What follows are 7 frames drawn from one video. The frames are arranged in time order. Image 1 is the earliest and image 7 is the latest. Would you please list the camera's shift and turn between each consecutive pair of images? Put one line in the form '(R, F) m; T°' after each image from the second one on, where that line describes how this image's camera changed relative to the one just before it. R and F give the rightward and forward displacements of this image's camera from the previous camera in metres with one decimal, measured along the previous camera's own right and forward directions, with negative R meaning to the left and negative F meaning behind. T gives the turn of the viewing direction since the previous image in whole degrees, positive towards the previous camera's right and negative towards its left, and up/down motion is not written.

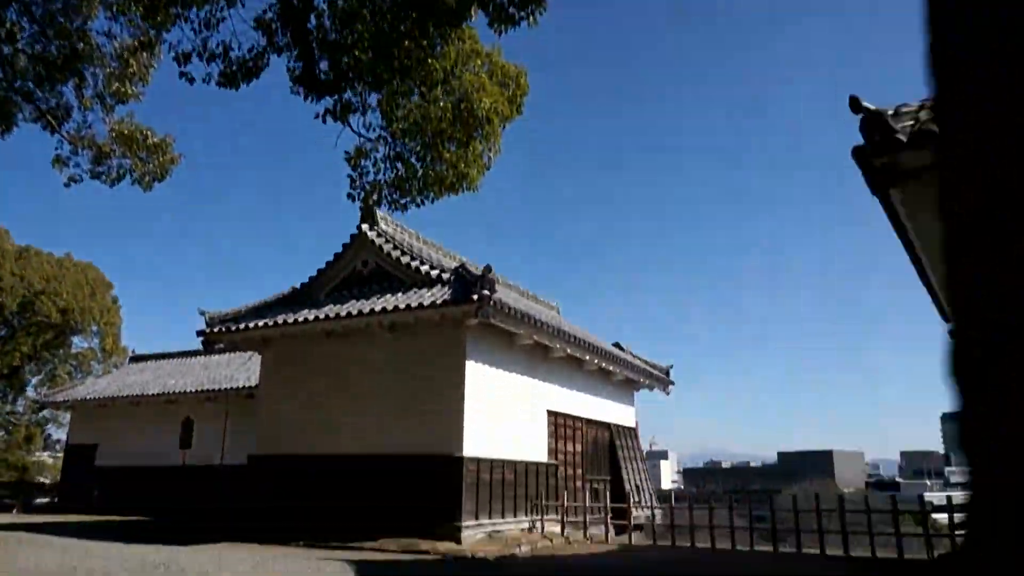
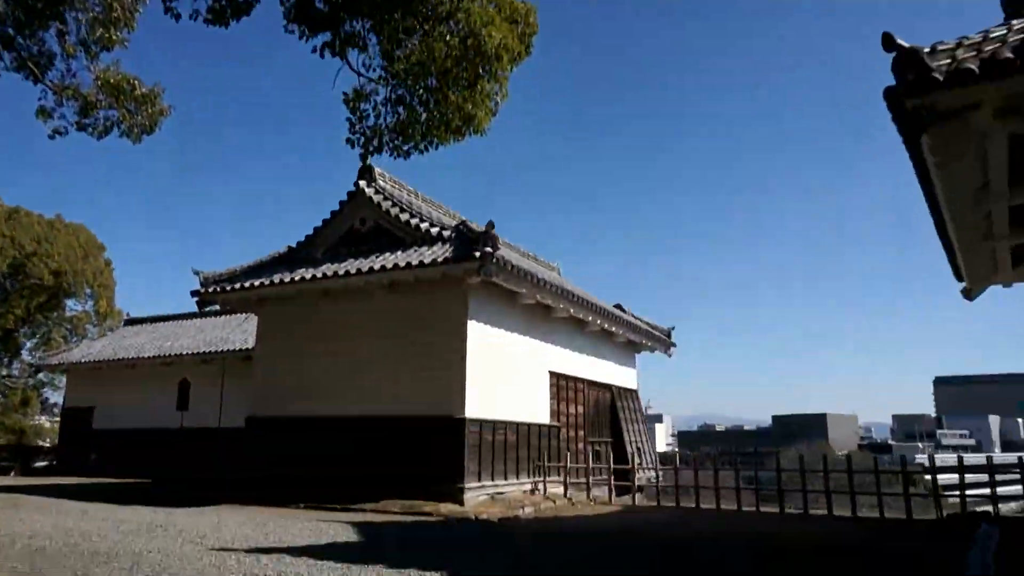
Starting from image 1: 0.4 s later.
(-0.1, +0.3) m; 0°
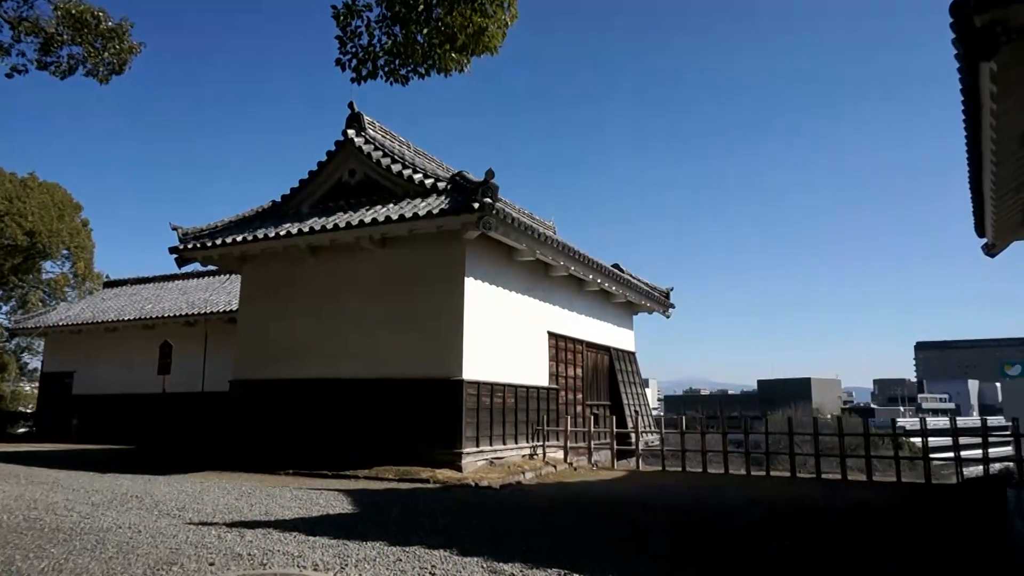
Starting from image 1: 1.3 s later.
(-0.2, +0.6) m; +1°
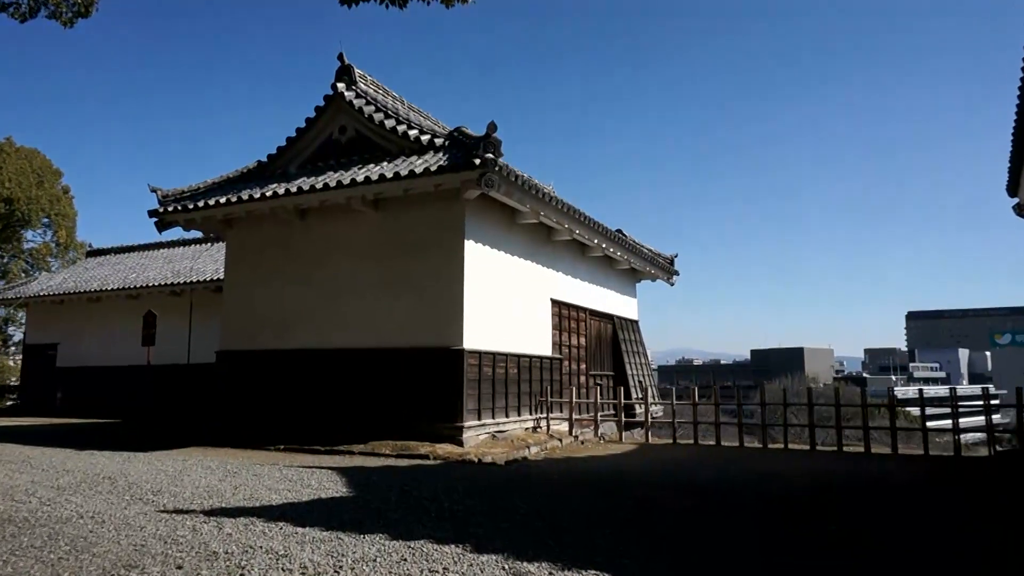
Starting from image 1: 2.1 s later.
(-0.1, +0.6) m; +1°
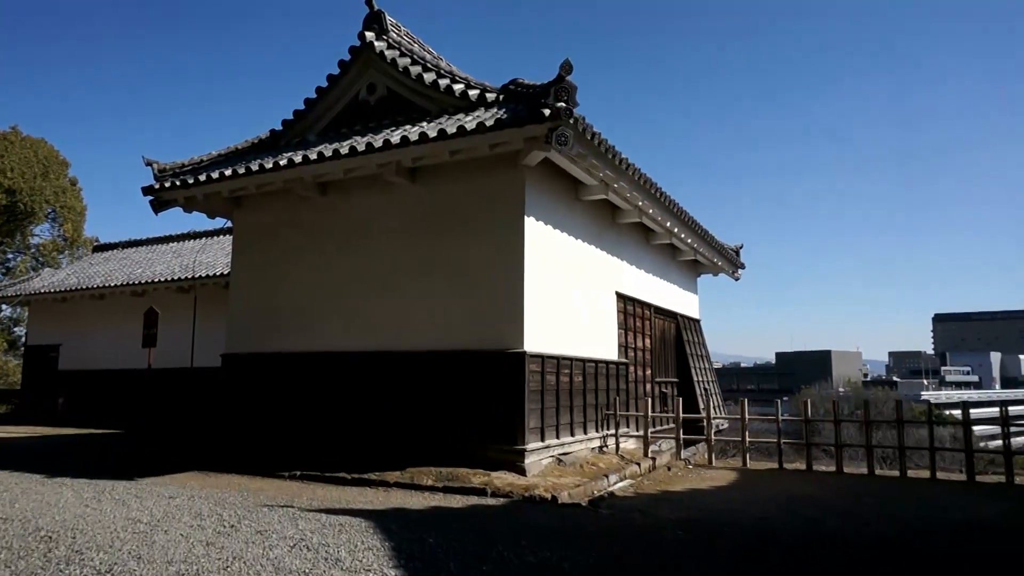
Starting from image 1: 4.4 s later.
(-0.6, +1.8) m; -2°
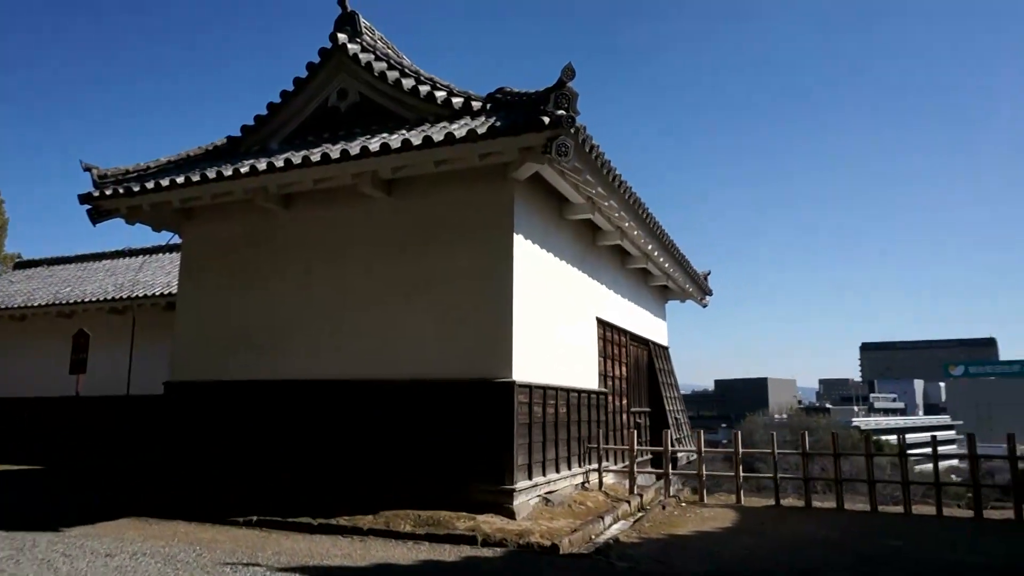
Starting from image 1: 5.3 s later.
(-0.4, +0.6) m; +5°
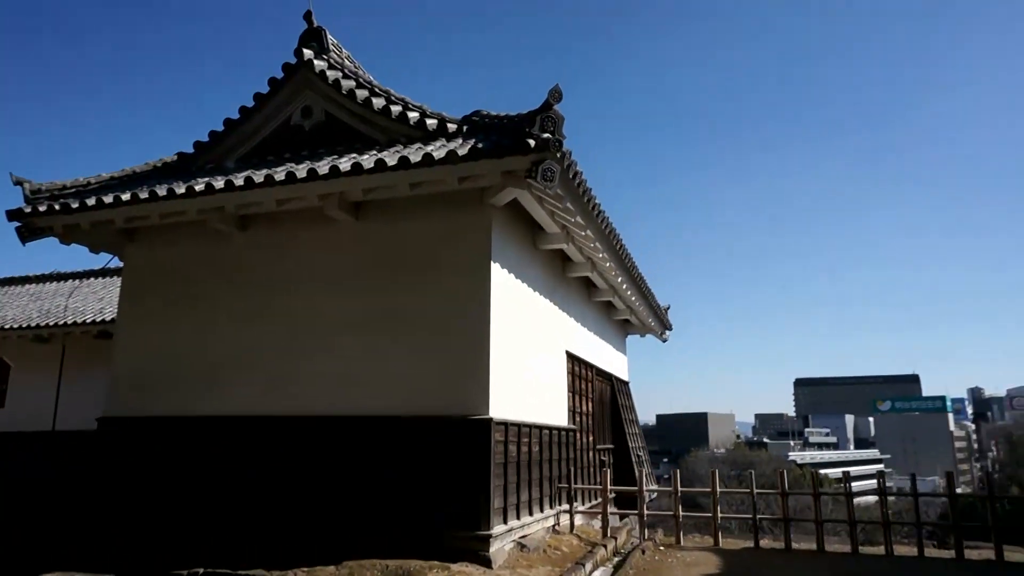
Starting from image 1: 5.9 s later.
(-0.3, +0.3) m; +5°
